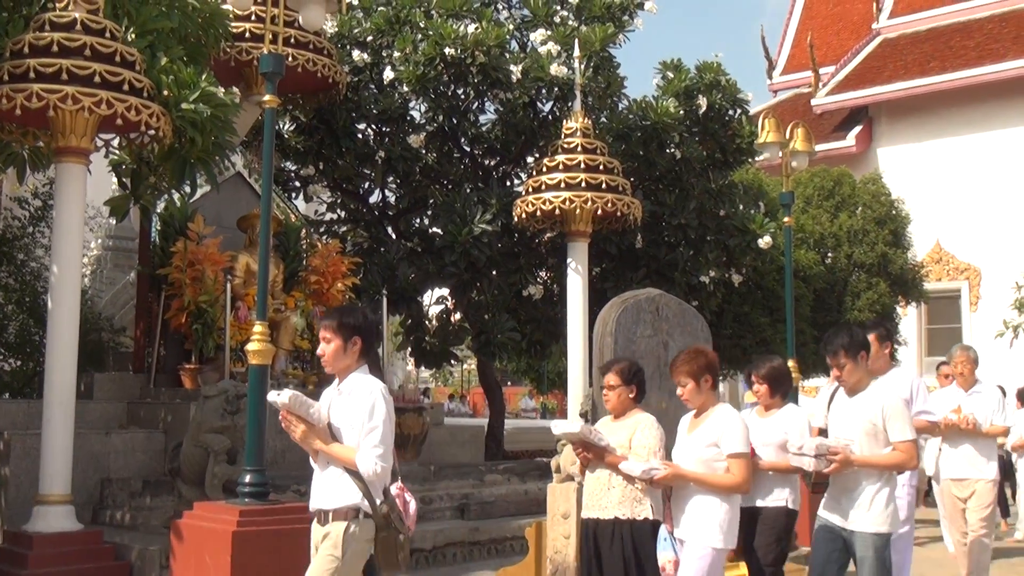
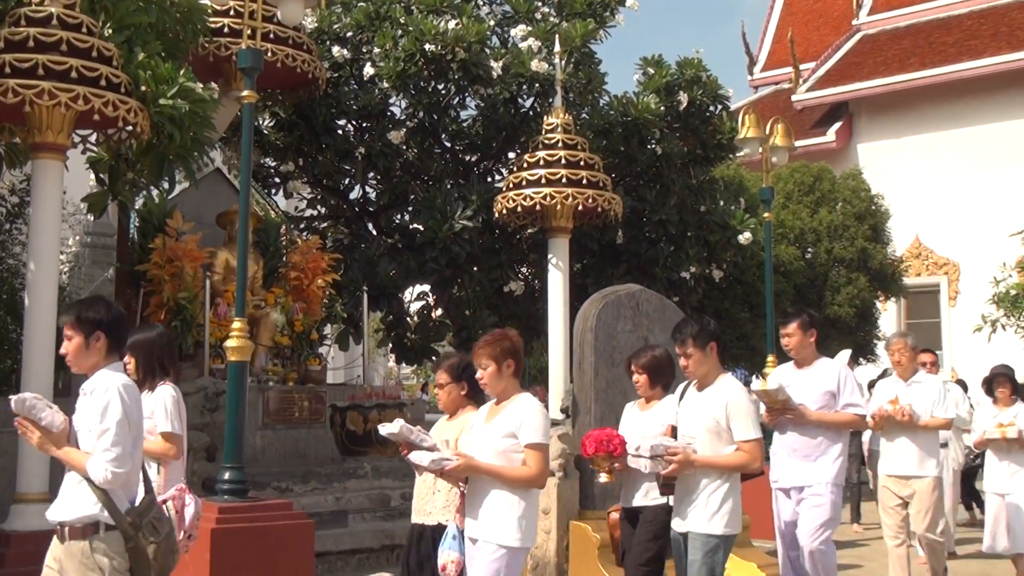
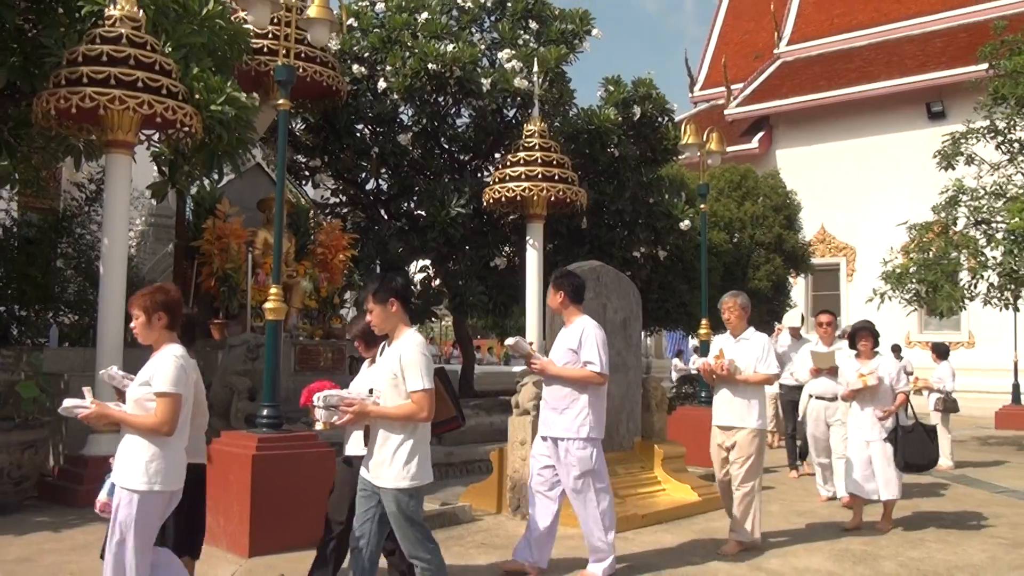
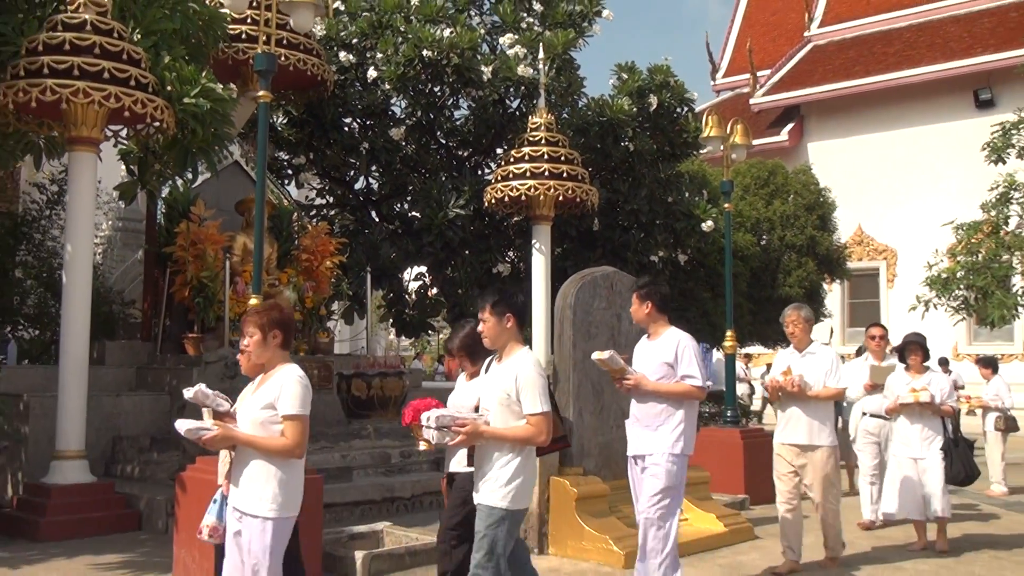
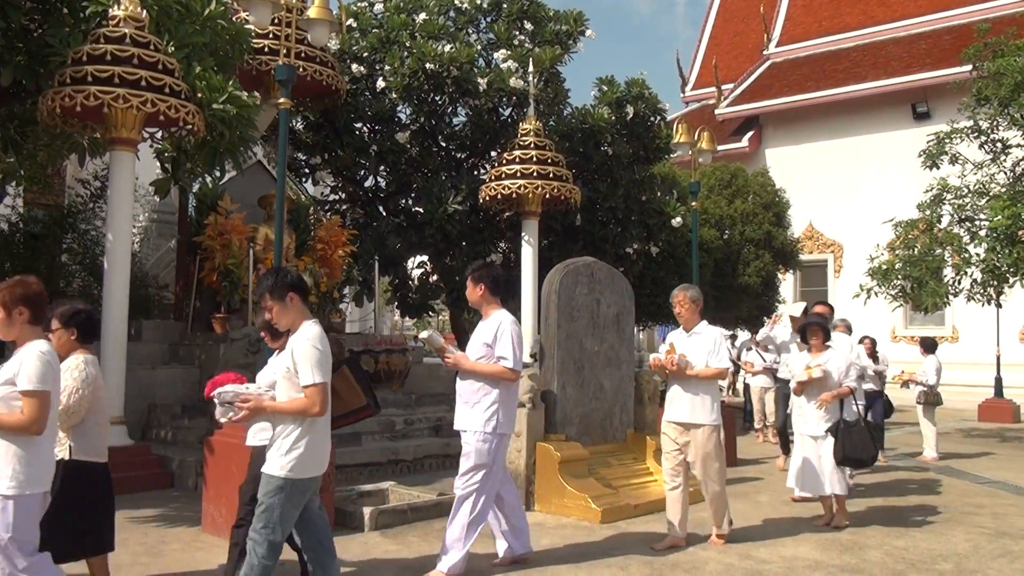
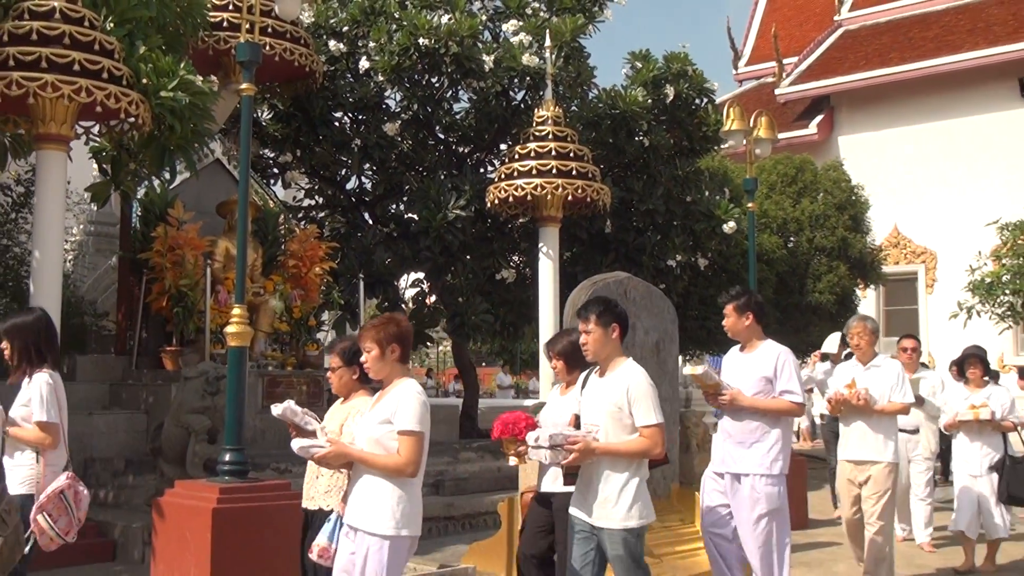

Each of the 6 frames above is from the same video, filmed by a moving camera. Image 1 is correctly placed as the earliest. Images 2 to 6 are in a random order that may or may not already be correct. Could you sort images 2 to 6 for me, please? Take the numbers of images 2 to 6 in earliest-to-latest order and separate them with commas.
2, 6, 4, 3, 5
